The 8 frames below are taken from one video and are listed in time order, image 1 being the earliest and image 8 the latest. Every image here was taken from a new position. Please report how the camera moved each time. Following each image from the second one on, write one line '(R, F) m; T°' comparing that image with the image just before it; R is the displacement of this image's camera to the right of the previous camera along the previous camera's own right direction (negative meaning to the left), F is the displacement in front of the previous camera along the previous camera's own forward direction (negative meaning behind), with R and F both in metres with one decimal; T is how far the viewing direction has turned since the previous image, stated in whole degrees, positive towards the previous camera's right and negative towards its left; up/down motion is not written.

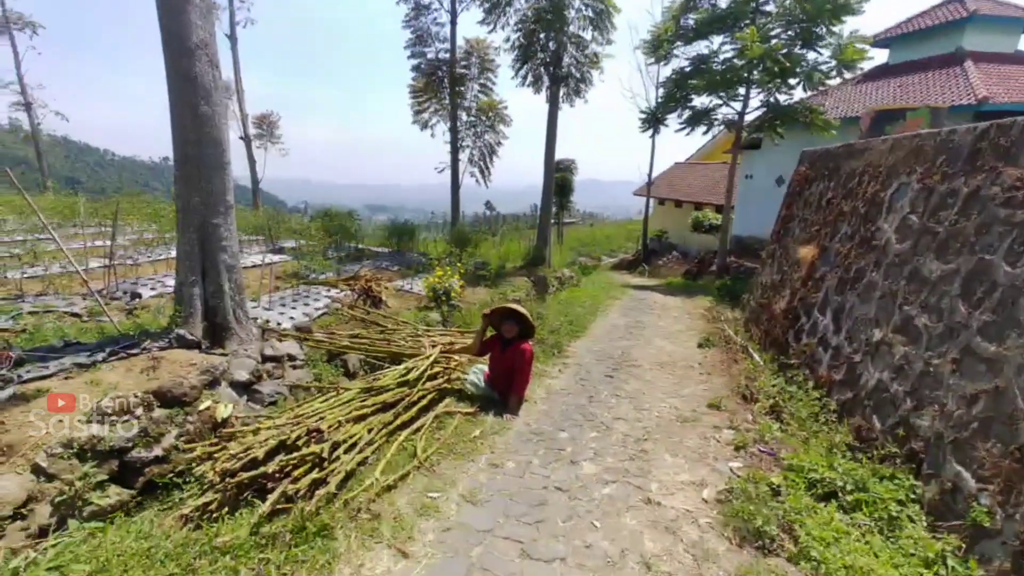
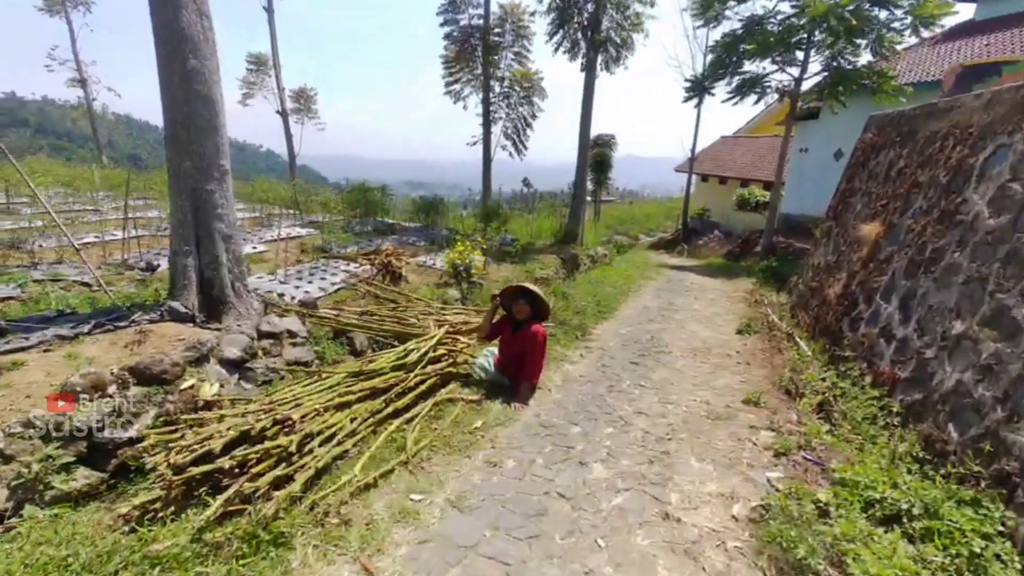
(+0.2, +0.5) m; -4°
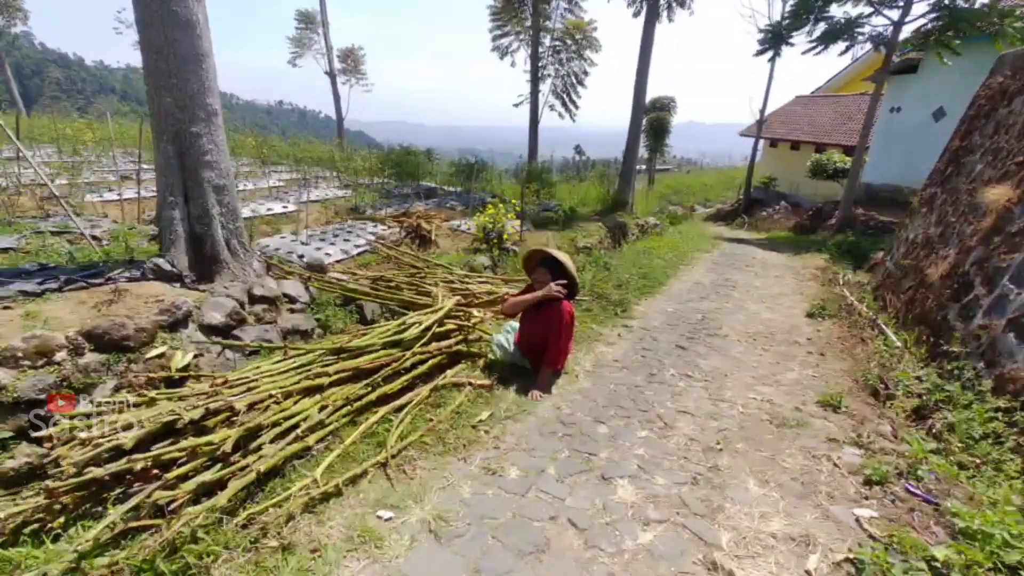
(+0.2, +0.8) m; -6°
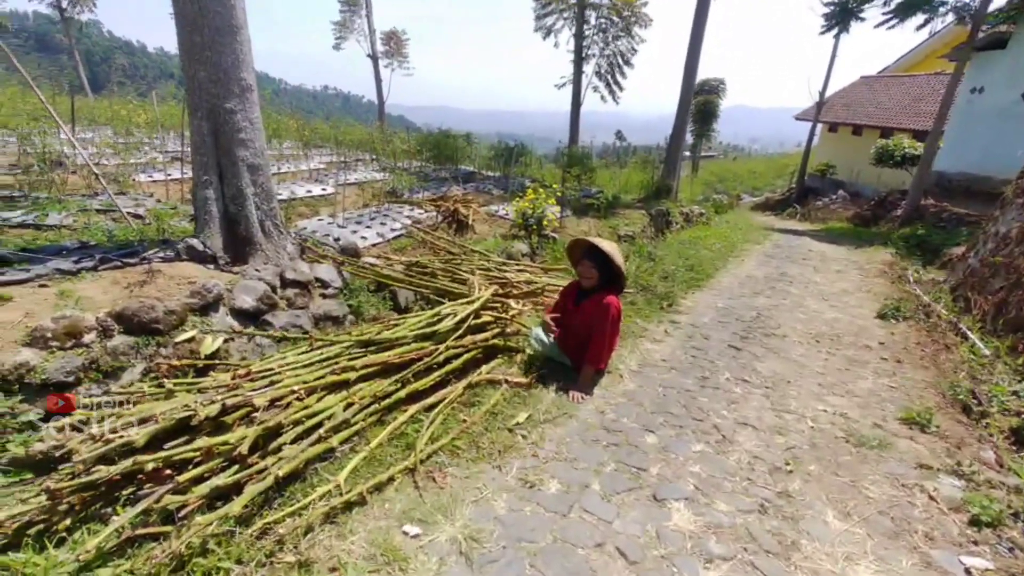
(-0.1, +0.3) m; -4°
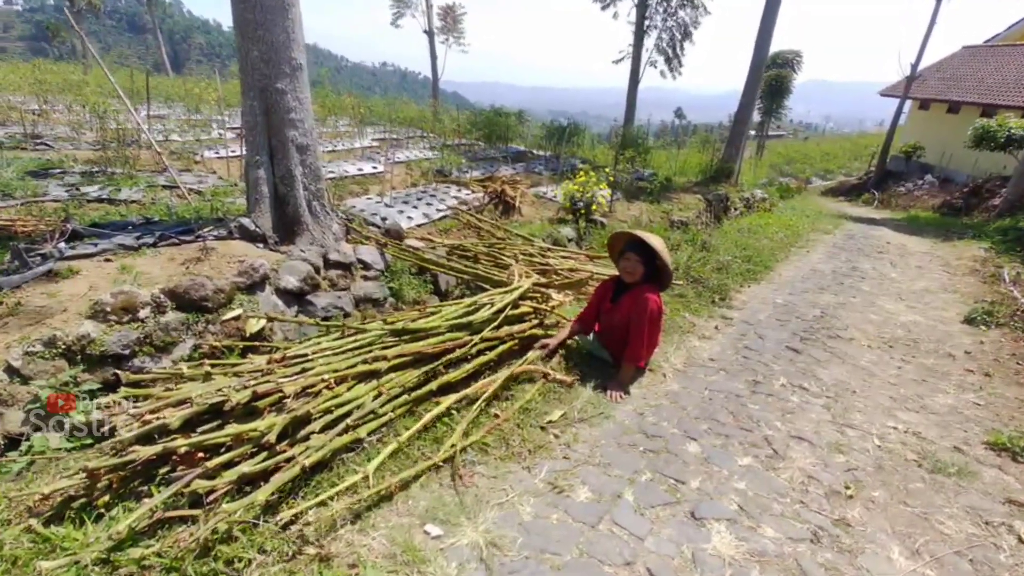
(+0.1, +0.1) m; -6°
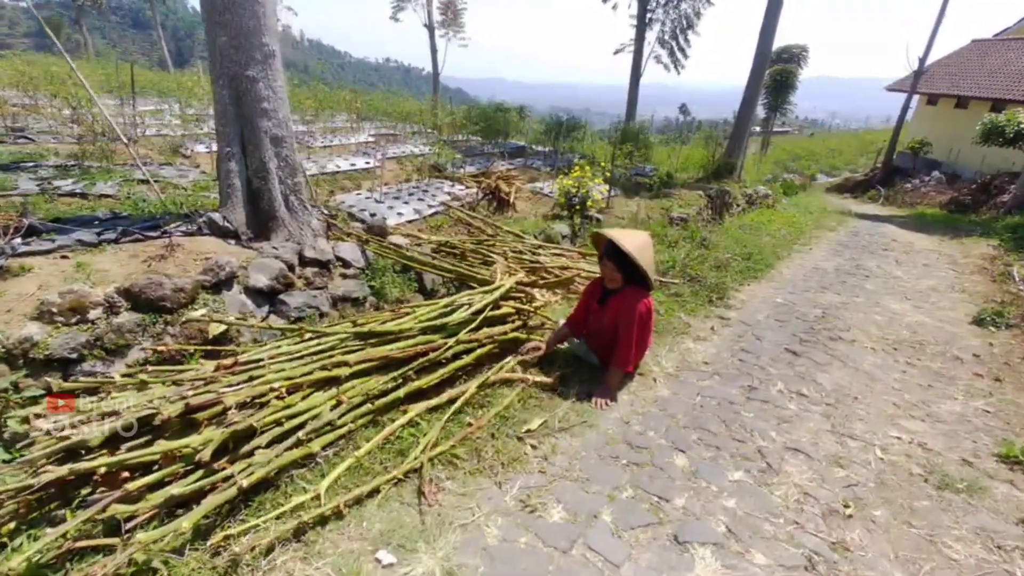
(+0.2, +0.2) m; 0°
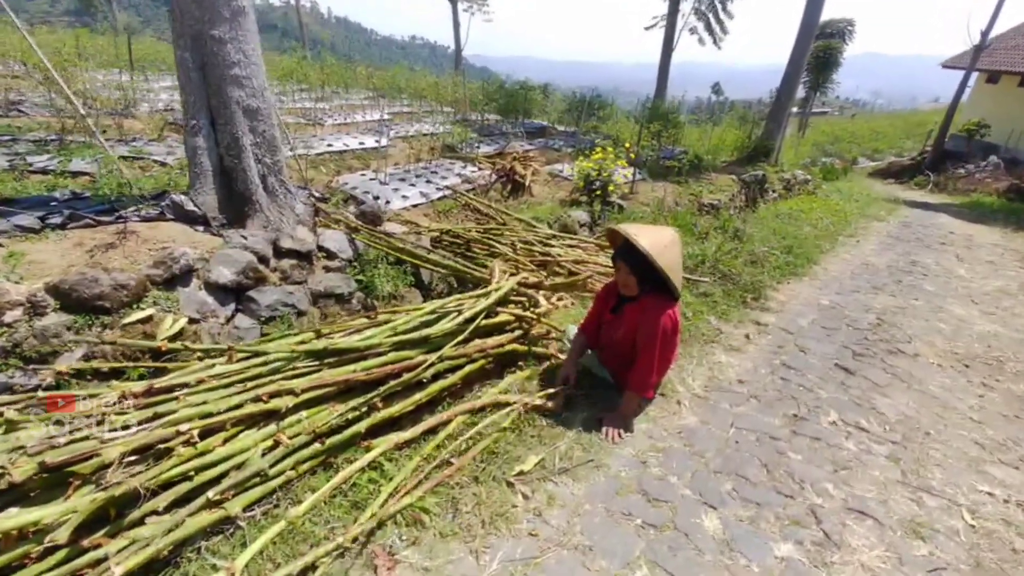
(+0.1, +0.5) m; -3°
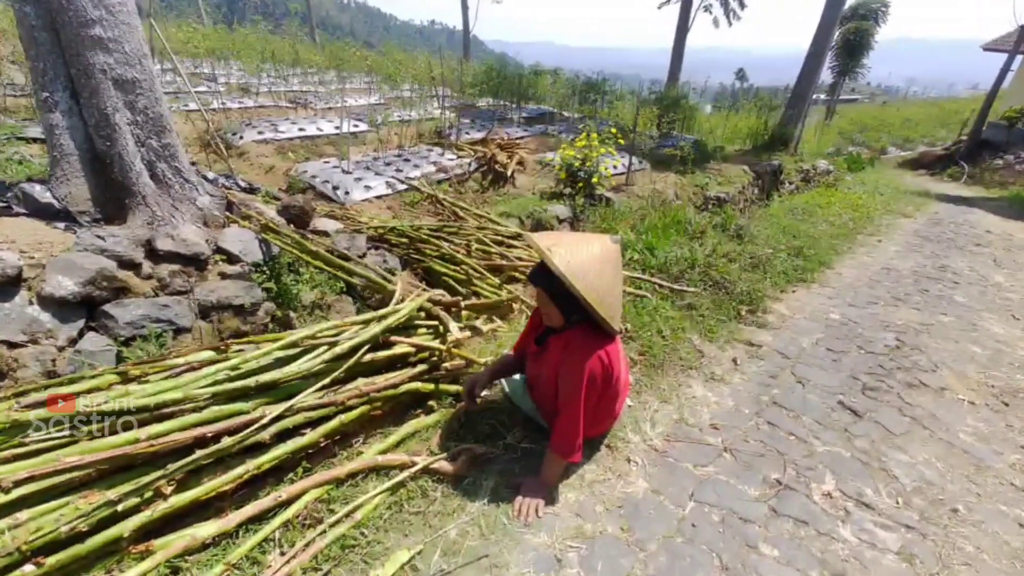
(+0.6, +0.7) m; -2°
